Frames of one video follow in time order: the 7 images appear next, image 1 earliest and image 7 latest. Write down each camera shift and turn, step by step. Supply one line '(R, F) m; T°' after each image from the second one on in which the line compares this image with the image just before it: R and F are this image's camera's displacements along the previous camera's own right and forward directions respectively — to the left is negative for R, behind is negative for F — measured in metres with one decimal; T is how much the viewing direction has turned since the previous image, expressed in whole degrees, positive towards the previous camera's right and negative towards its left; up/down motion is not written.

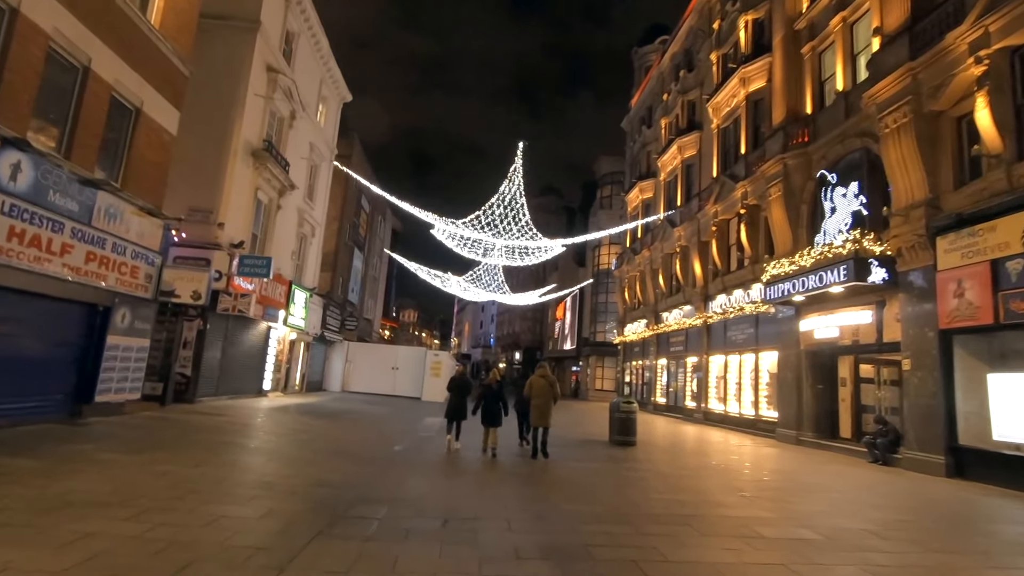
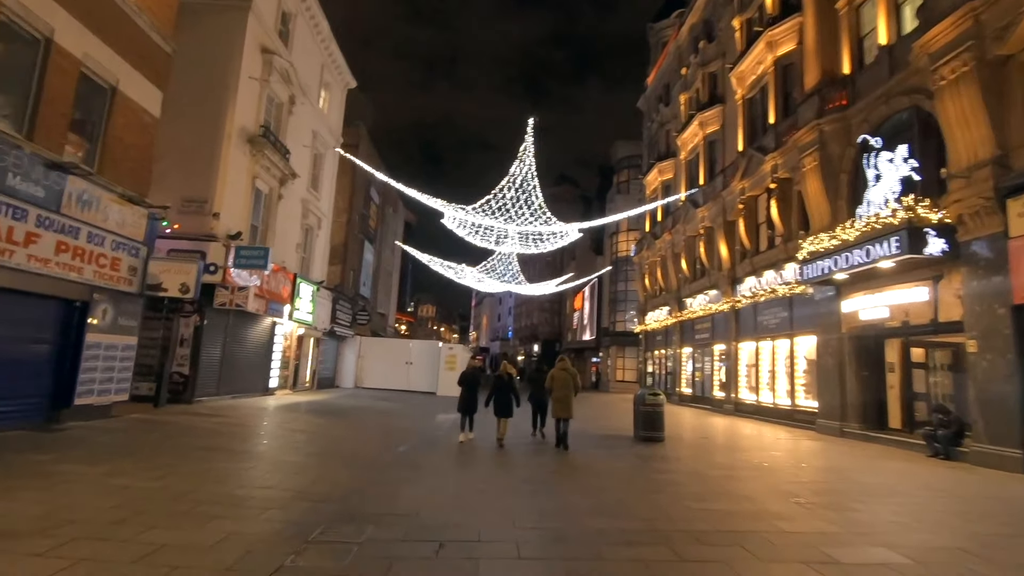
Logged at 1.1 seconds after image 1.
(+0.1, +1.1) m; -2°
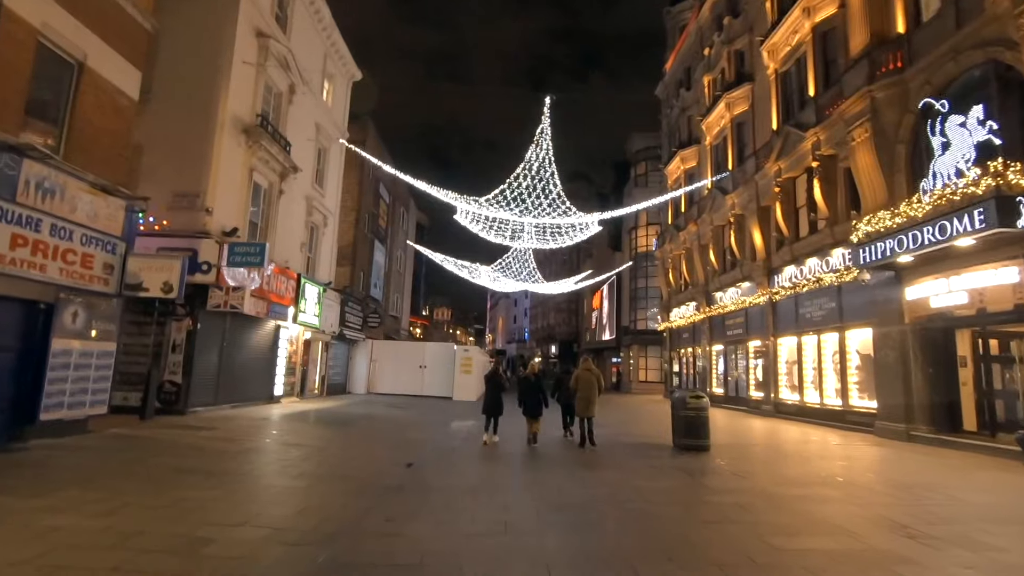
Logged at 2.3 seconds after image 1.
(-0.1, +1.4) m; -2°
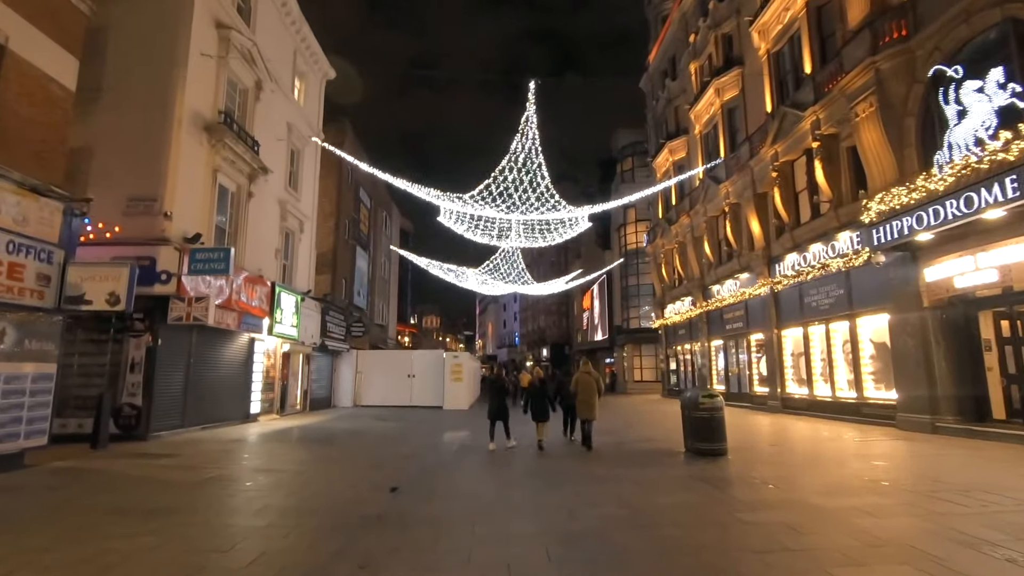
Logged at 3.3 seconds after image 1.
(0.0, +1.1) m; +1°
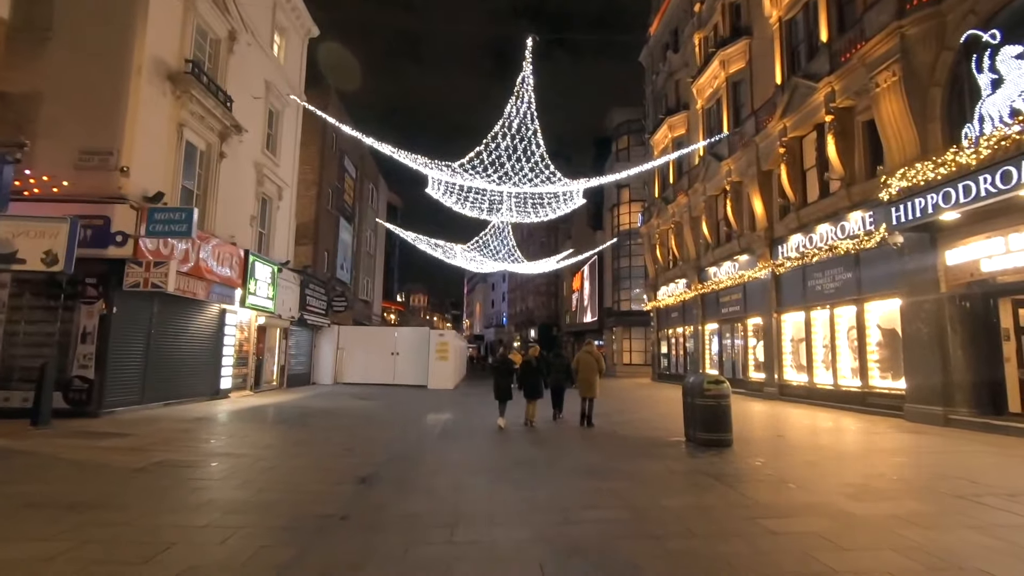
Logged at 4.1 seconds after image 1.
(0.0, +1.0) m; +1°
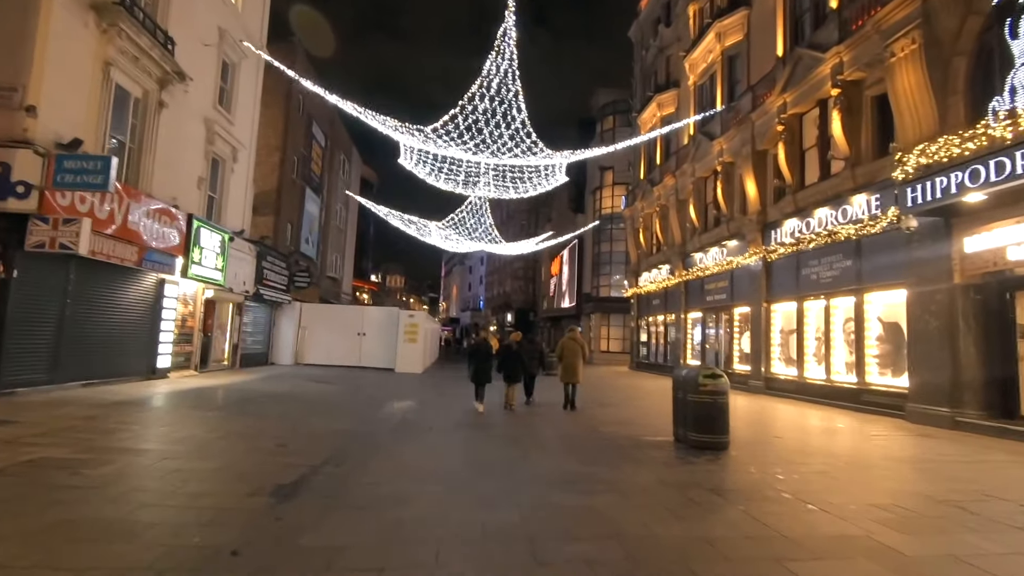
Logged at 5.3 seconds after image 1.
(+0.1, +1.3) m; +2°
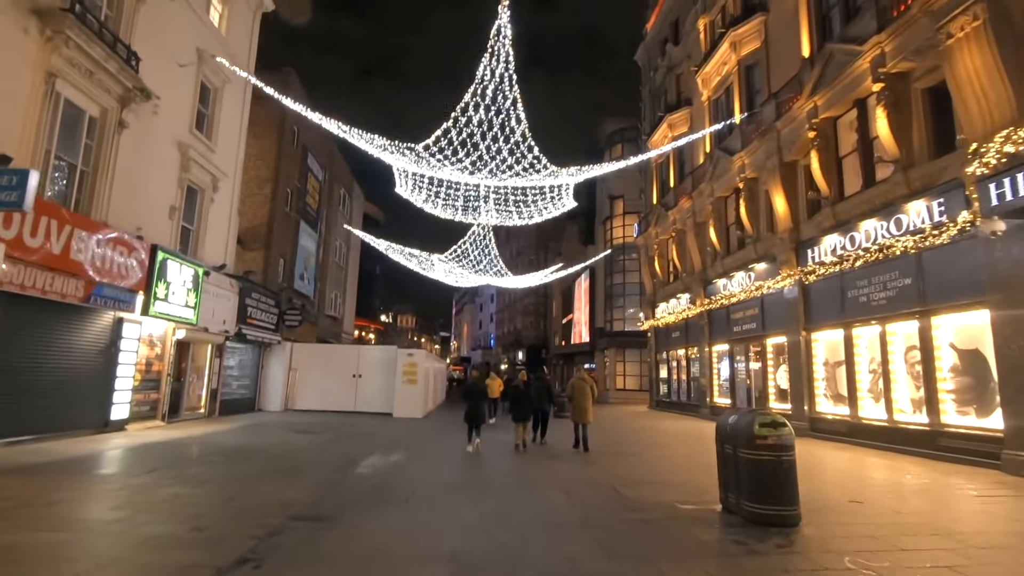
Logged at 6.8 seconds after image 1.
(+0.2, +1.8) m; -1°
